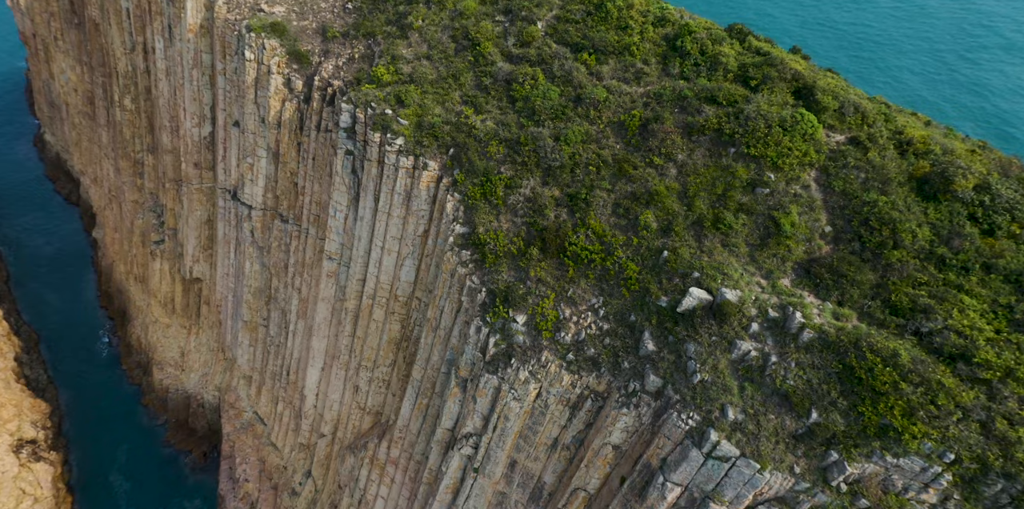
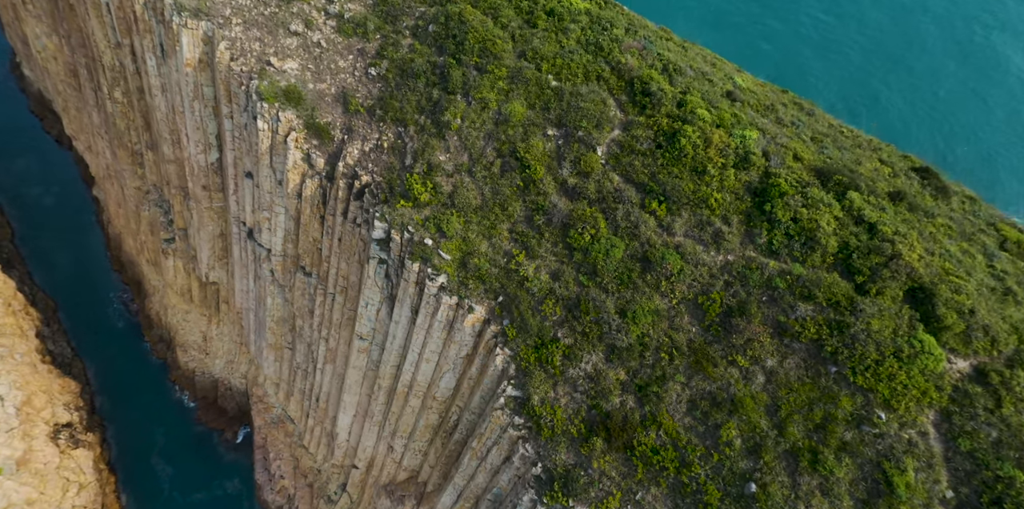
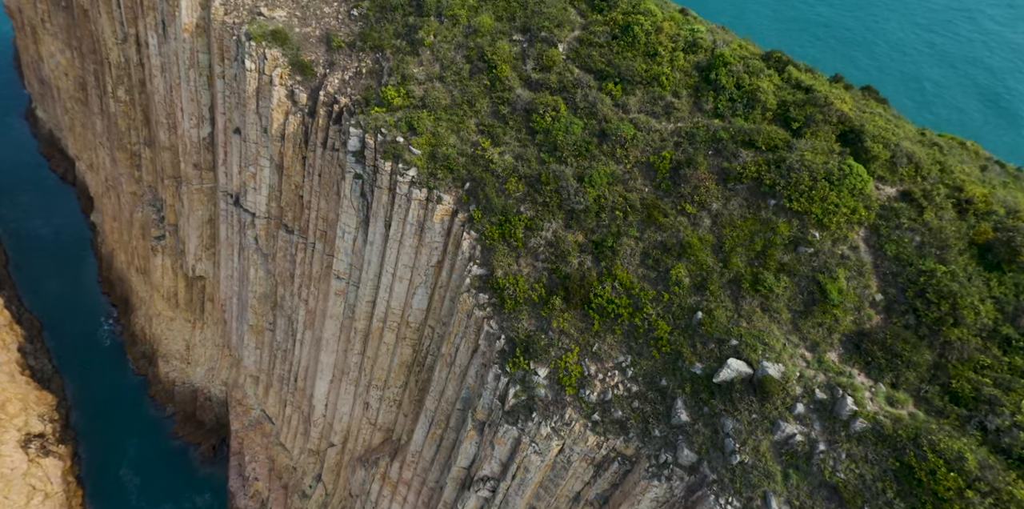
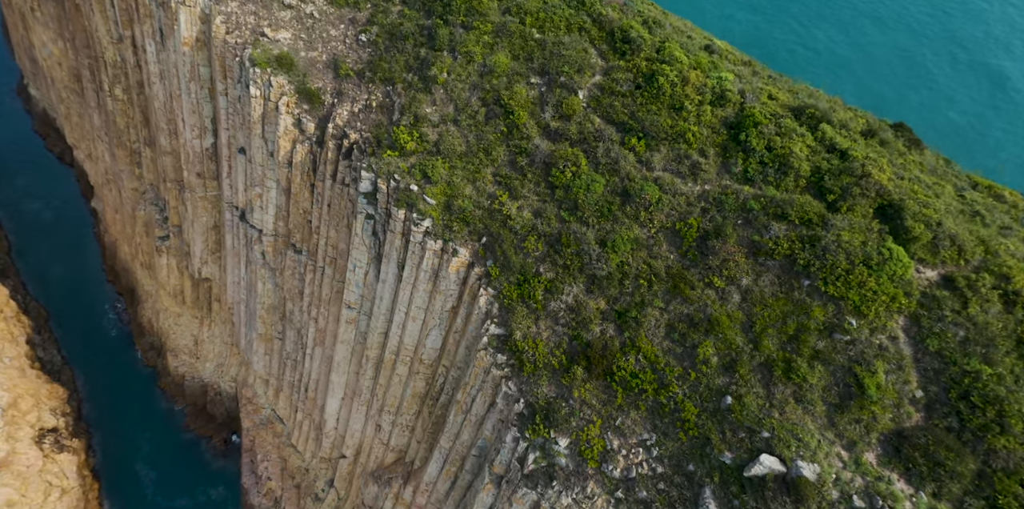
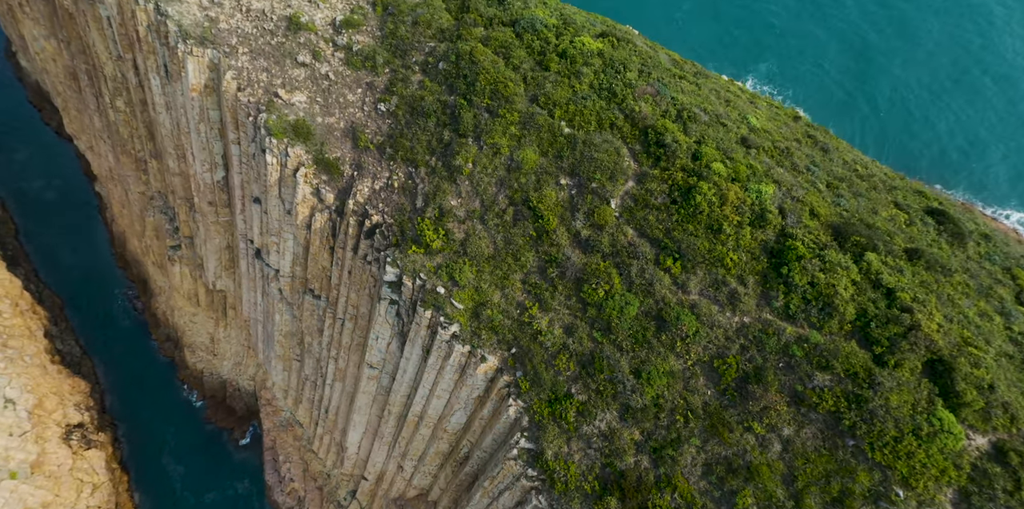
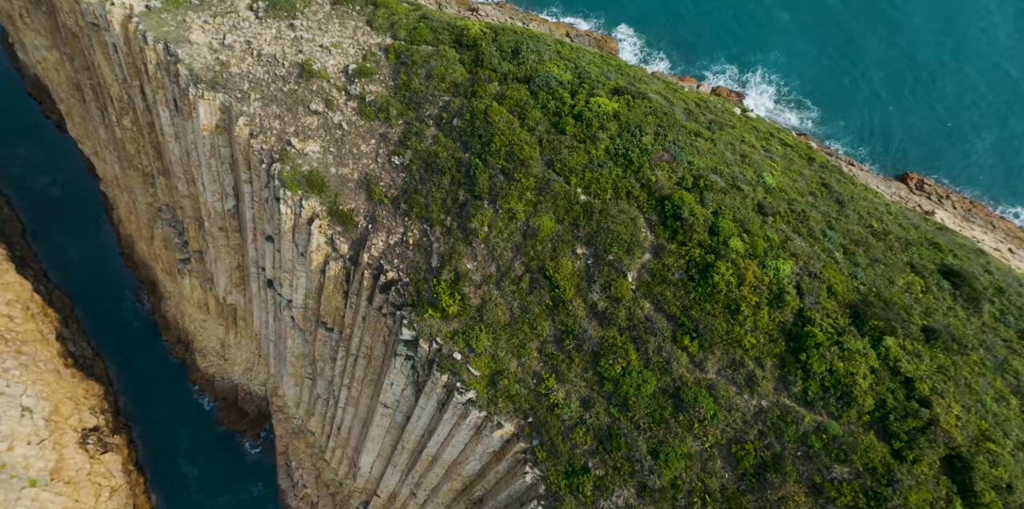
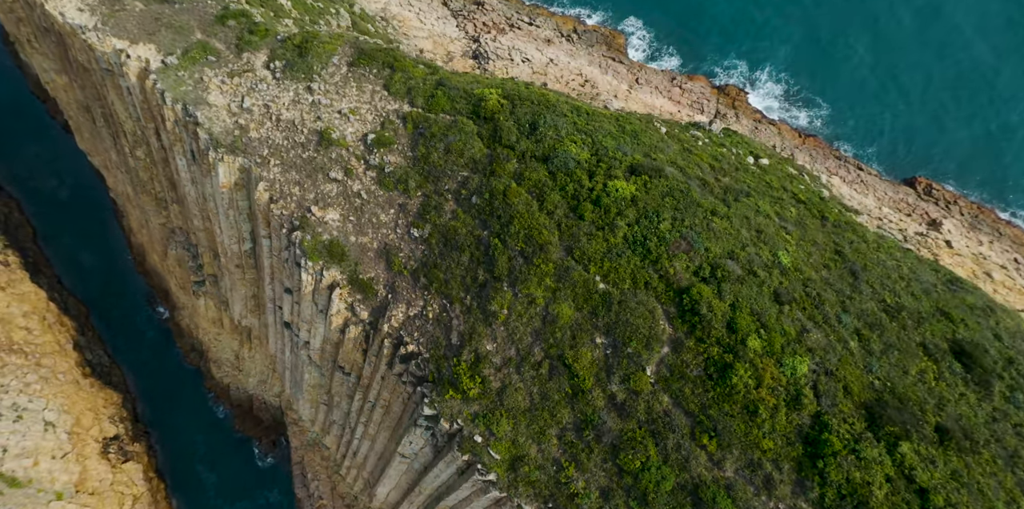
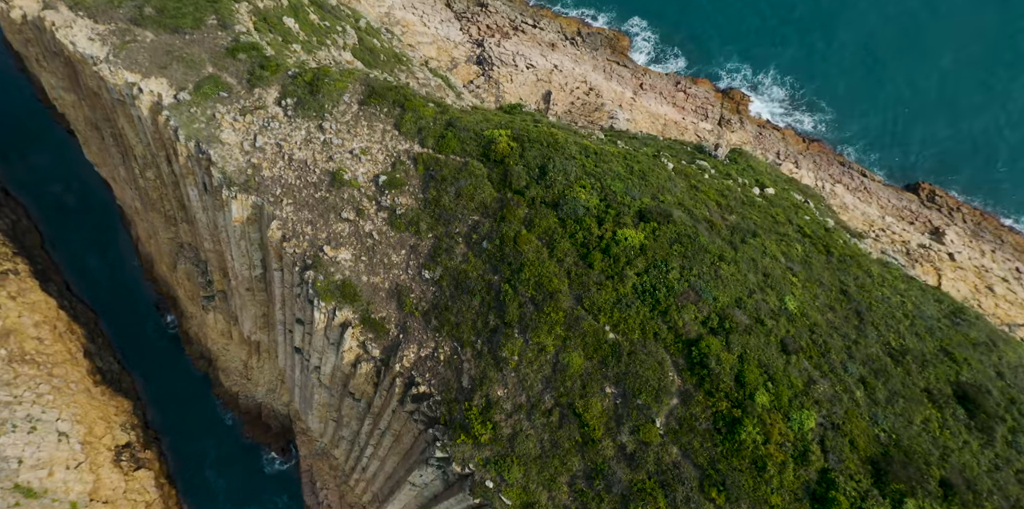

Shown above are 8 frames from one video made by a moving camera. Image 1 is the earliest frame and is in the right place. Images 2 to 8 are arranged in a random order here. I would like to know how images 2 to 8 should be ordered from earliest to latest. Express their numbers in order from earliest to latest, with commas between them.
3, 4, 2, 5, 6, 7, 8
